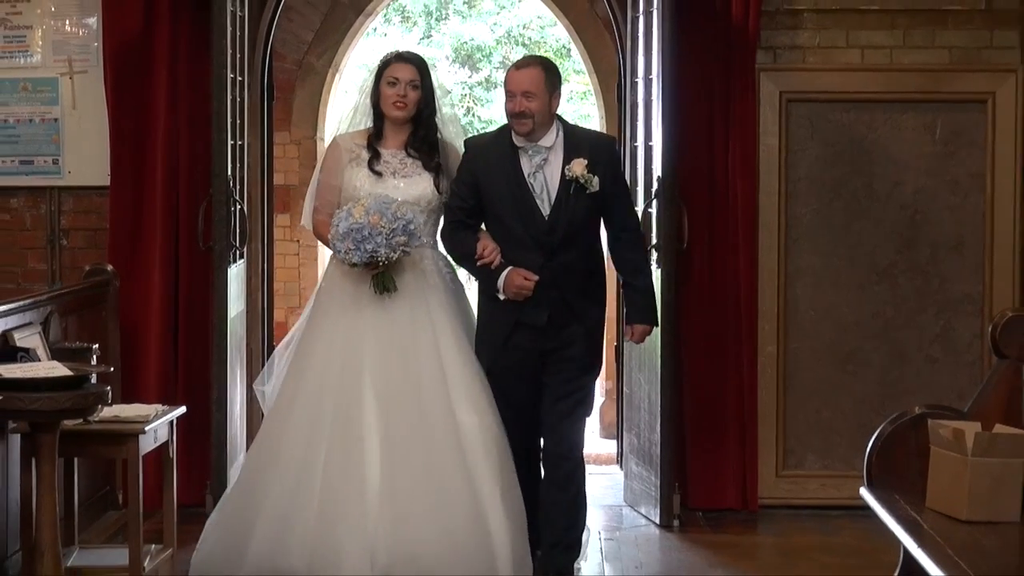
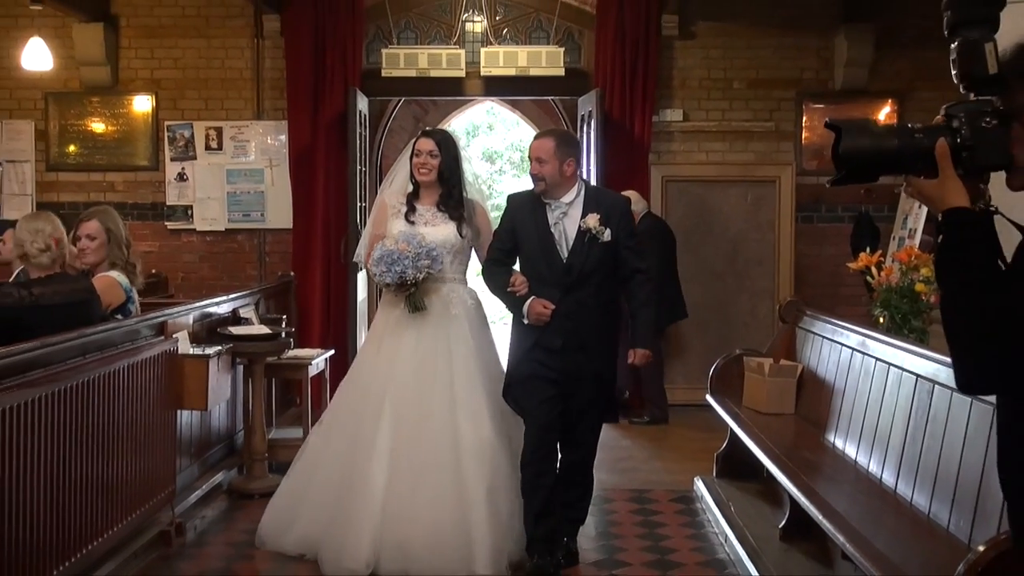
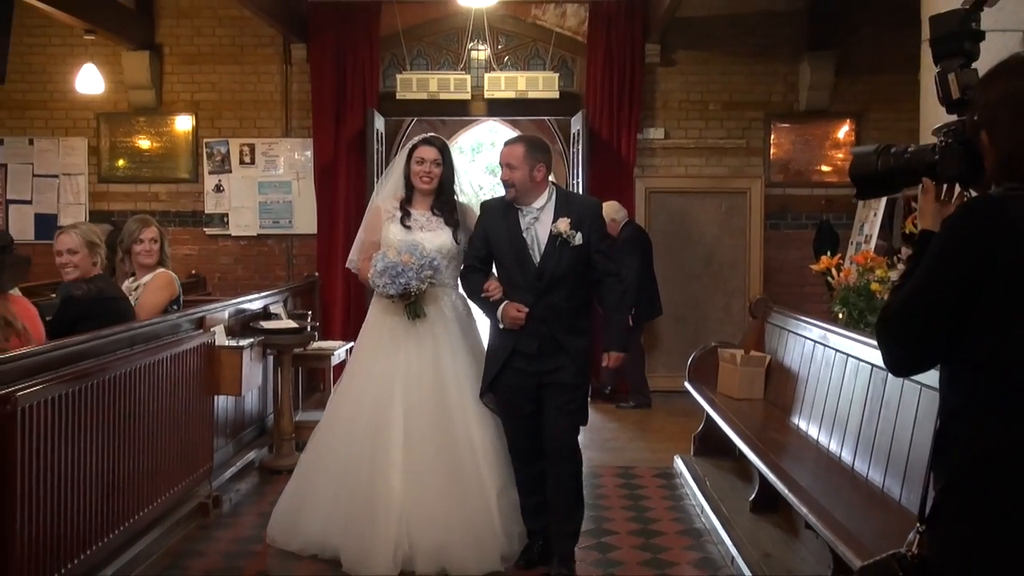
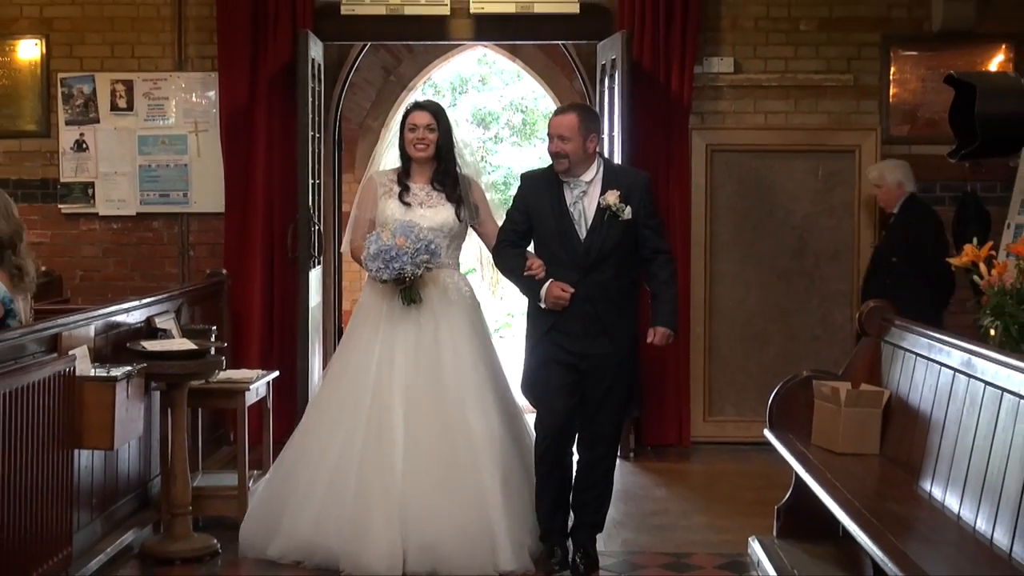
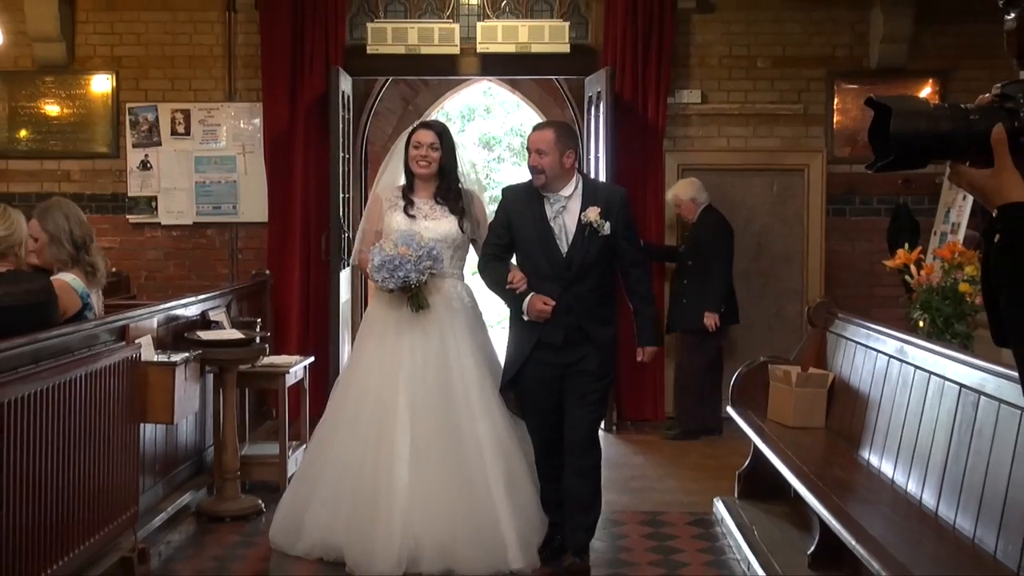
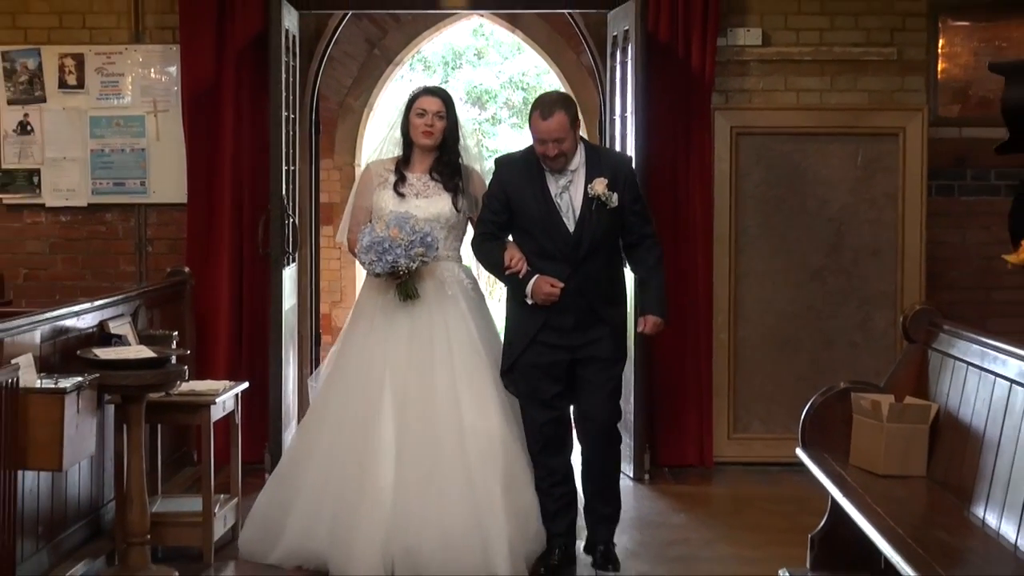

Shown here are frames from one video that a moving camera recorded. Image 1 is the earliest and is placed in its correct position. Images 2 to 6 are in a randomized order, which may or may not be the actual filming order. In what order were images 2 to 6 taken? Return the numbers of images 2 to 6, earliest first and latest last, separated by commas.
6, 4, 5, 2, 3
